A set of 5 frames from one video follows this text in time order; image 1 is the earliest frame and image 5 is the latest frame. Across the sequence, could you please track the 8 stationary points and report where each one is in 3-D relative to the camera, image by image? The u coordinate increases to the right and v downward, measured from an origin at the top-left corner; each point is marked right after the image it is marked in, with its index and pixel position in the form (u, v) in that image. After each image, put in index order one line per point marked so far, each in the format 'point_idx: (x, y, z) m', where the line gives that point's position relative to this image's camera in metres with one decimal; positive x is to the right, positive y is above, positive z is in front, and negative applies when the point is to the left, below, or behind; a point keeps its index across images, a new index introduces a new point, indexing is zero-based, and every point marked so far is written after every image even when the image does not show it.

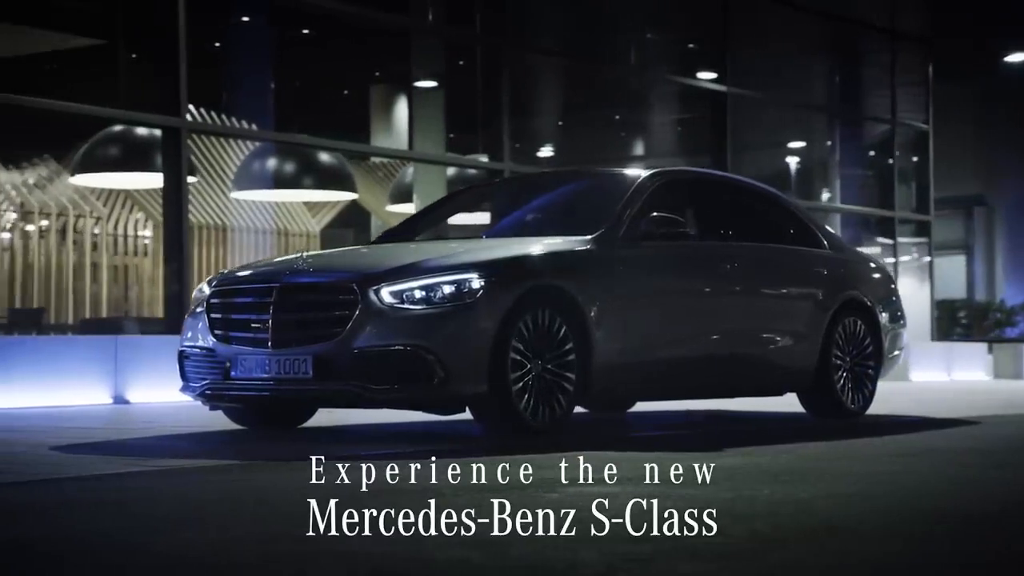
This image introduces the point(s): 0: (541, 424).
0: (+0.1, -0.7, +9.0) m
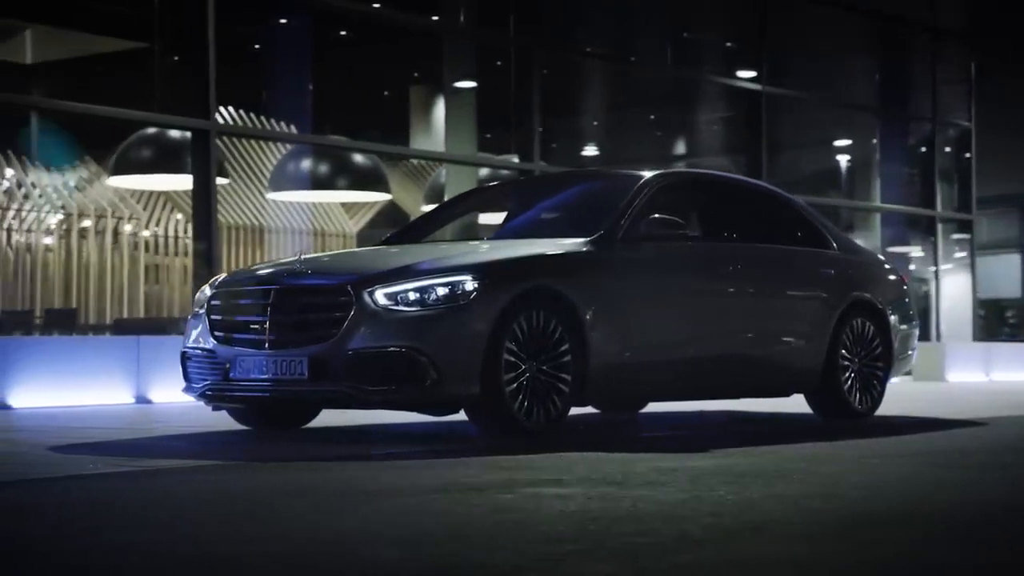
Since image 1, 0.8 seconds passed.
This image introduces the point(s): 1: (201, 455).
0: (+0.1, -0.7, +9.1) m
1: (-1.6, -0.9, +9.0) m
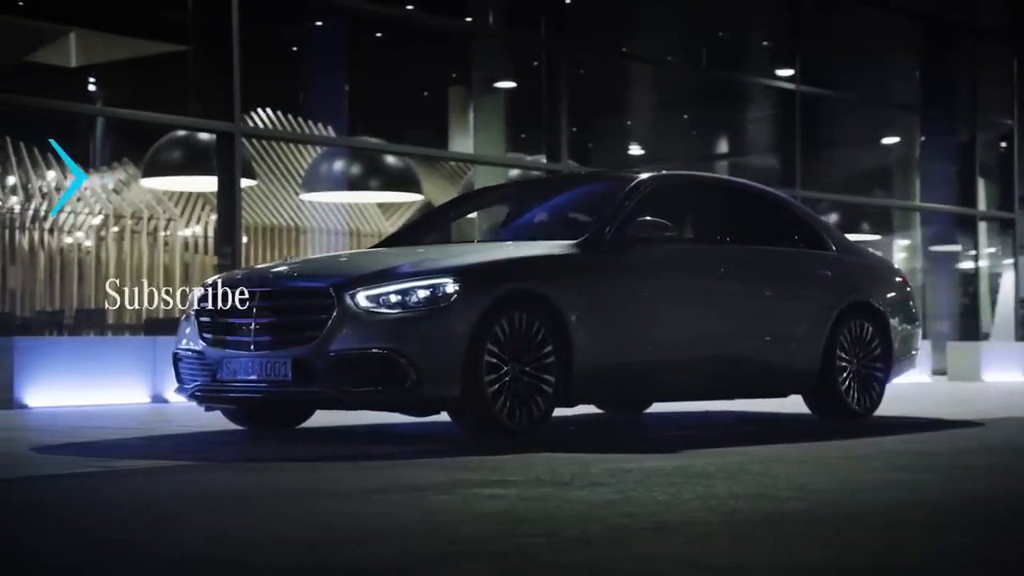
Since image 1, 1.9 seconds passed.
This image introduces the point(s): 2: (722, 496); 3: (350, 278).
0: (0.0, -0.7, +9.2) m
1: (-1.7, -0.9, +9.1) m
2: (+0.7, -0.7, +5.8) m
3: (-0.9, 0.0, +9.0) m
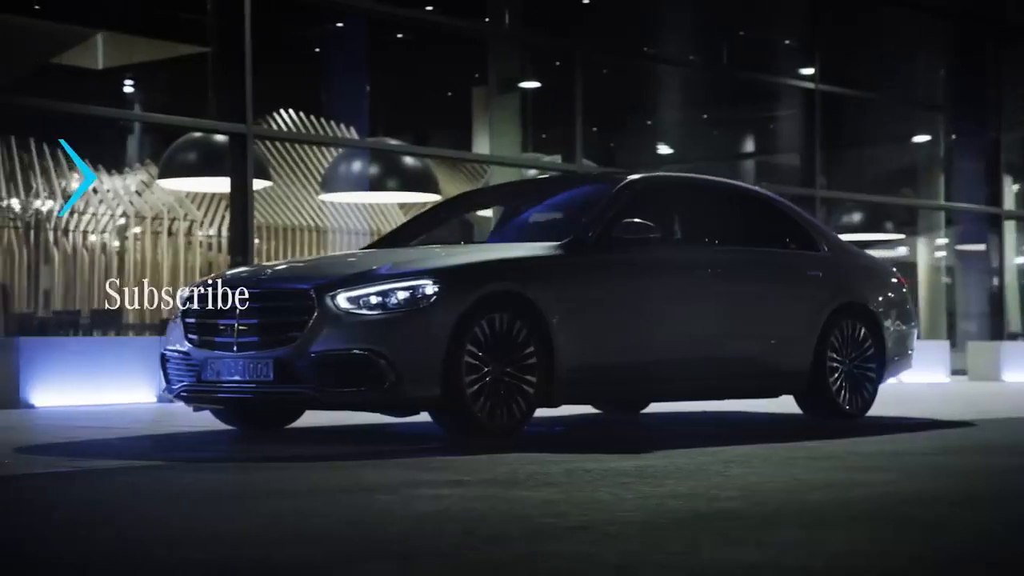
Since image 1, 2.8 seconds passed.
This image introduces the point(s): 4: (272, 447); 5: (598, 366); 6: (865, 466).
0: (-0.1, -0.7, +9.3) m
1: (-1.8, -1.0, +9.2) m
2: (+0.5, -0.7, +5.8) m
3: (-1.0, 0.0, +9.0) m
4: (-1.3, -0.9, +9.6) m
5: (+0.5, -0.5, +9.9) m
6: (+1.5, -0.8, +7.4) m
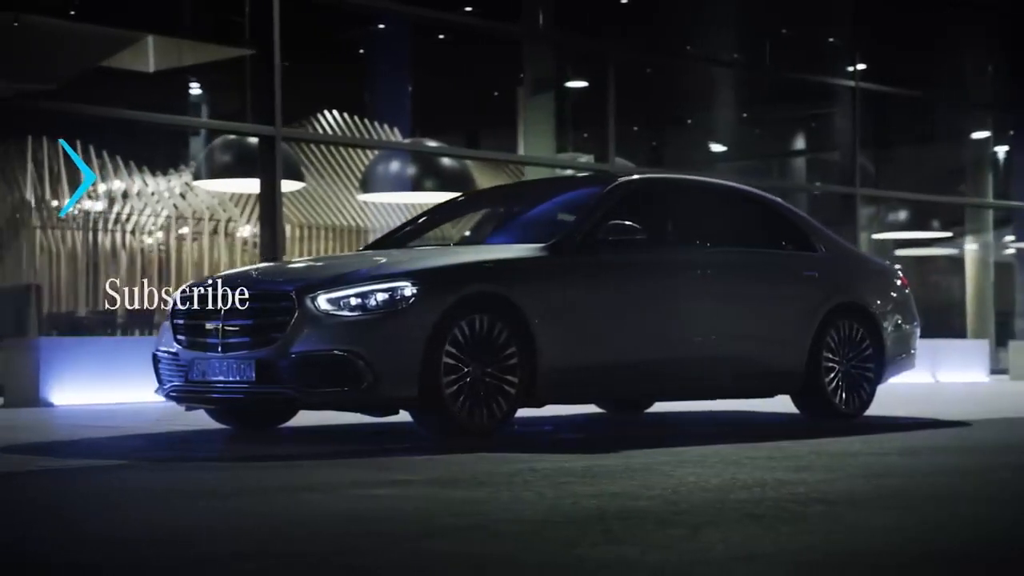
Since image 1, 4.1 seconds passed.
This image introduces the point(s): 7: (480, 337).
0: (-0.2, -0.8, +9.4) m
1: (-1.9, -1.0, +9.4) m
2: (+0.3, -0.7, +5.9) m
3: (-1.1, 0.0, +9.2) m
4: (-1.4, -0.9, +9.8) m
5: (+0.4, -0.5, +10.0) m
6: (+1.3, -0.8, +7.5) m
7: (-0.2, -0.3, +9.4) m
